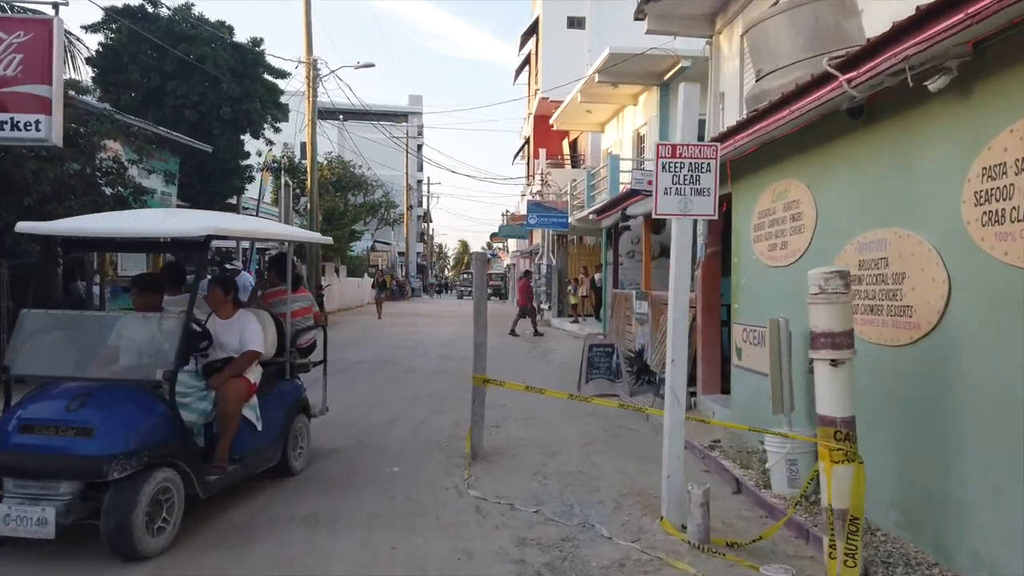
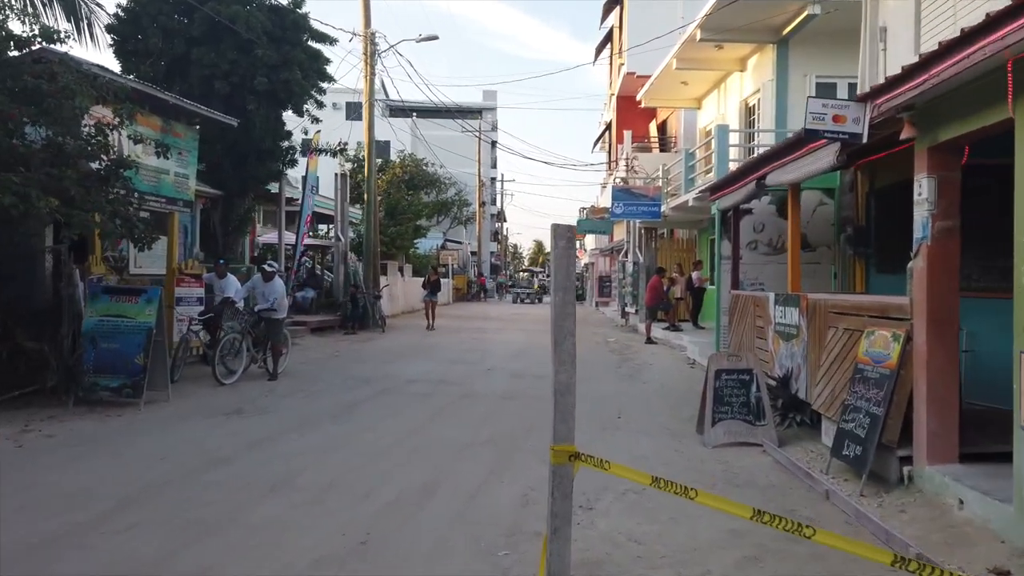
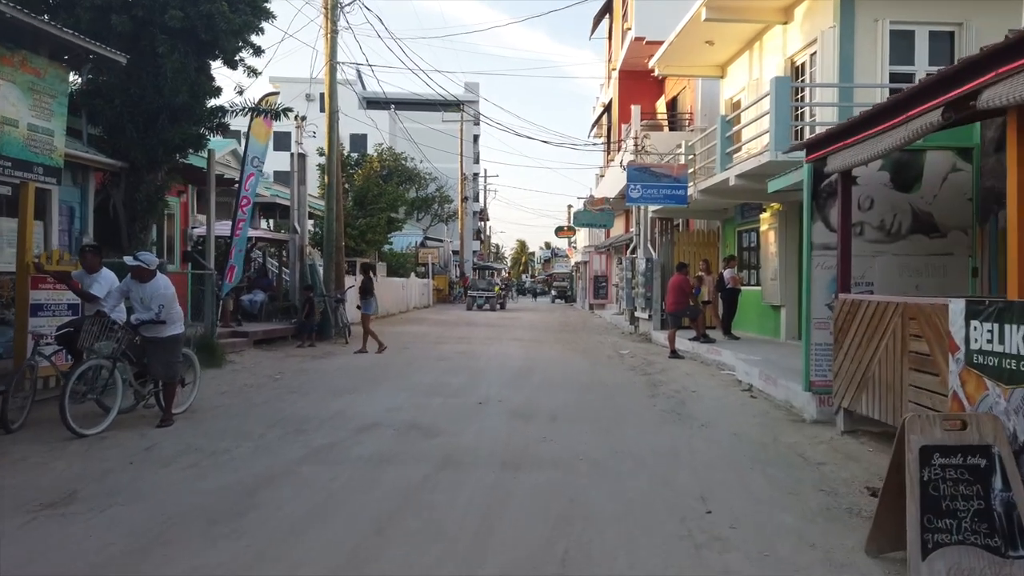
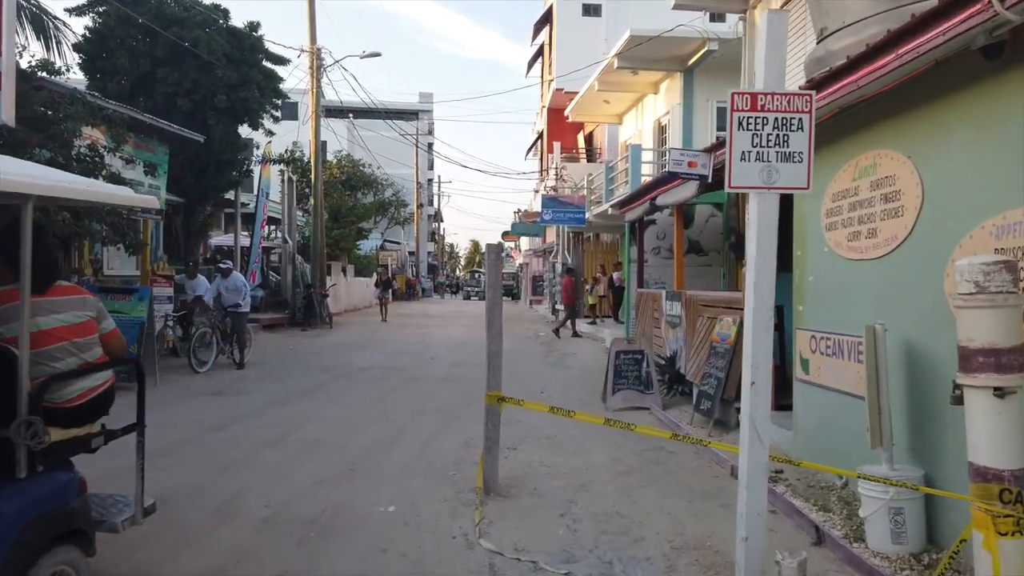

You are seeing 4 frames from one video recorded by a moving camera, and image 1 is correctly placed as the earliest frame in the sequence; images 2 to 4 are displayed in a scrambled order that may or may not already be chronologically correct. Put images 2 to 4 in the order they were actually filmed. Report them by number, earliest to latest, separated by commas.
4, 2, 3
